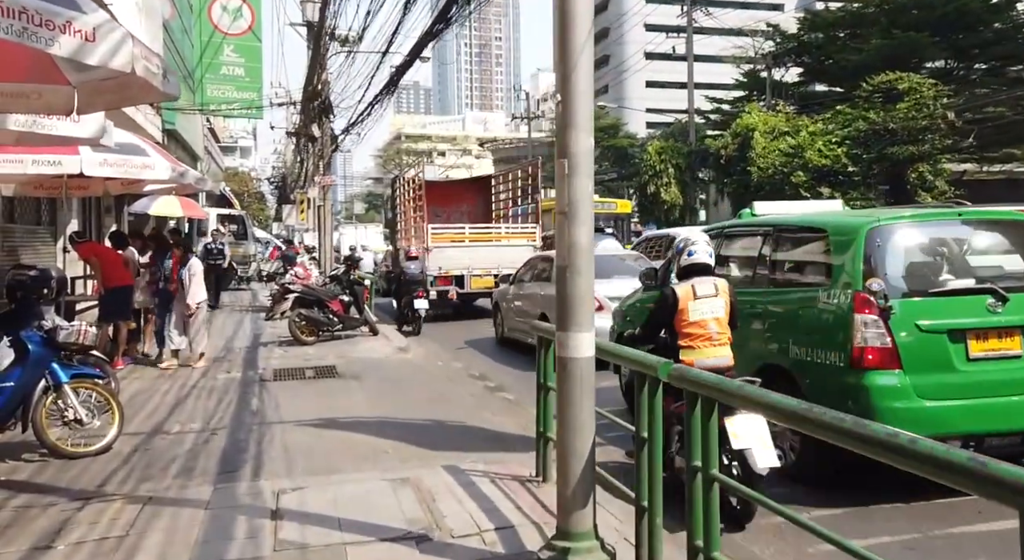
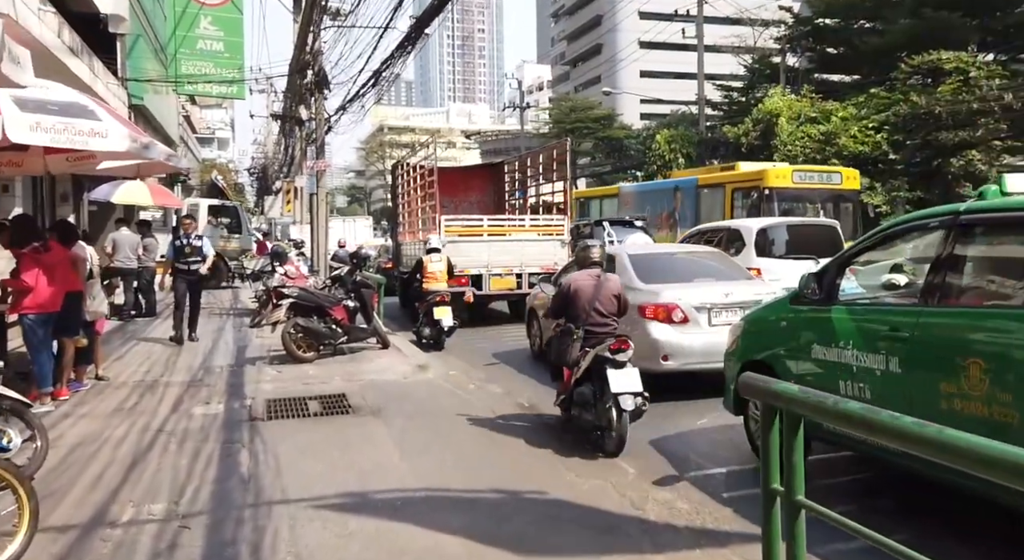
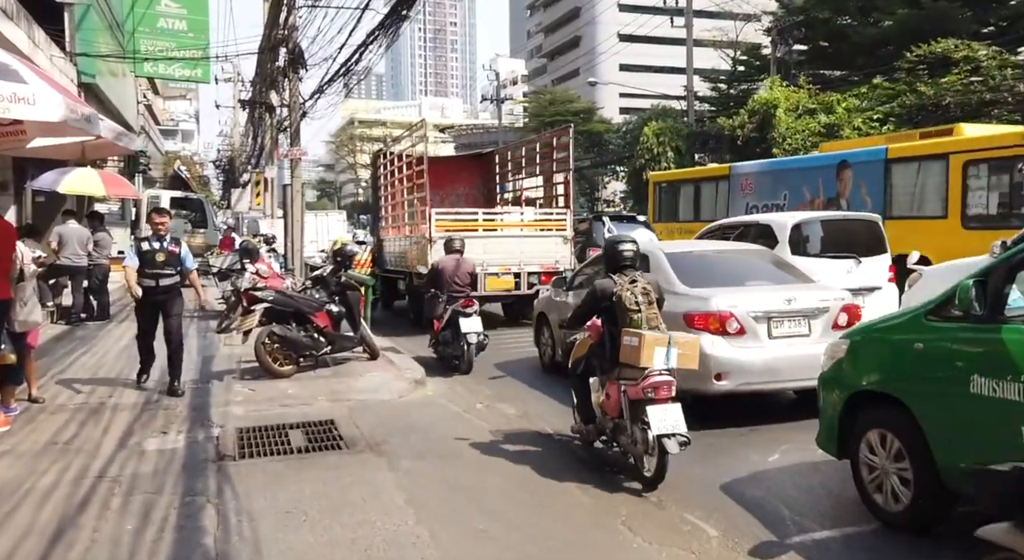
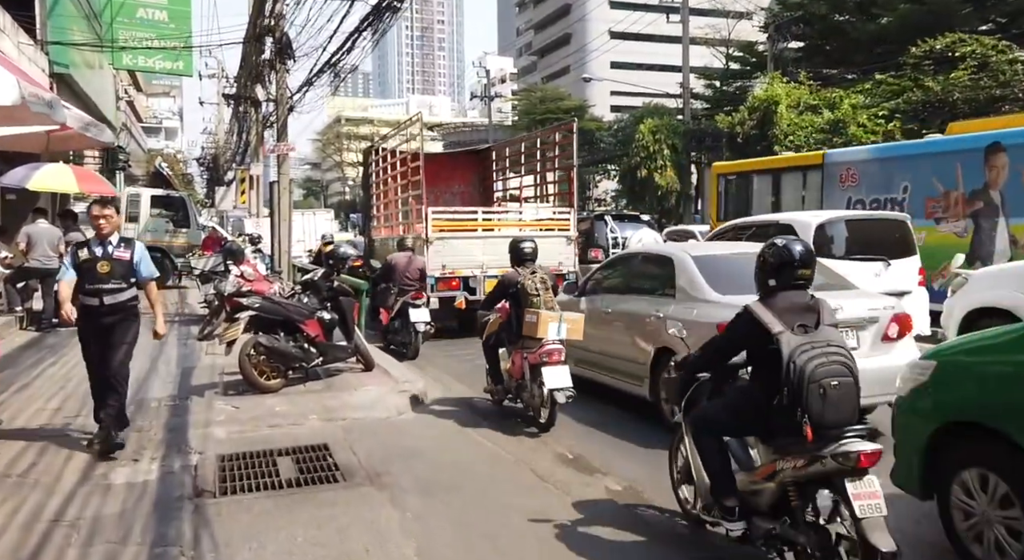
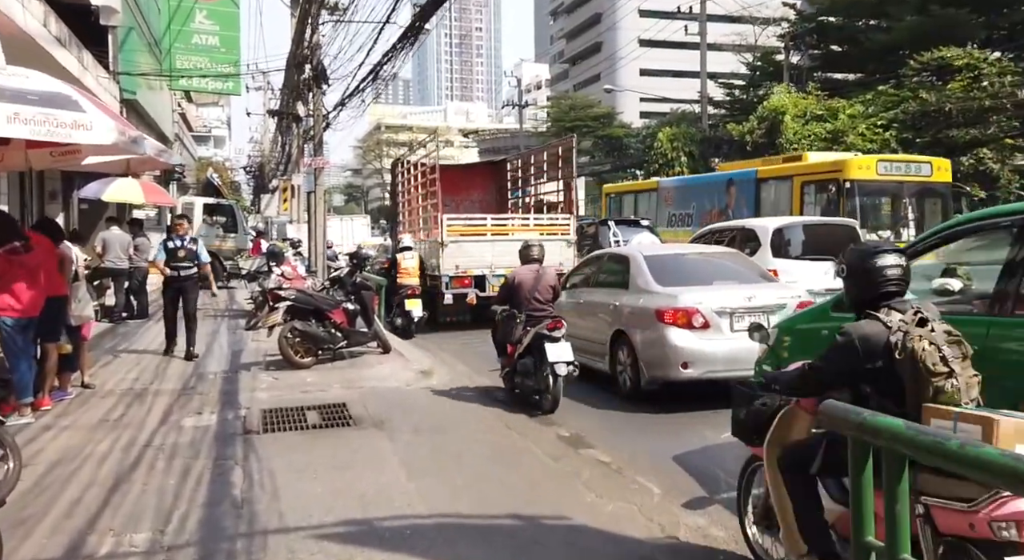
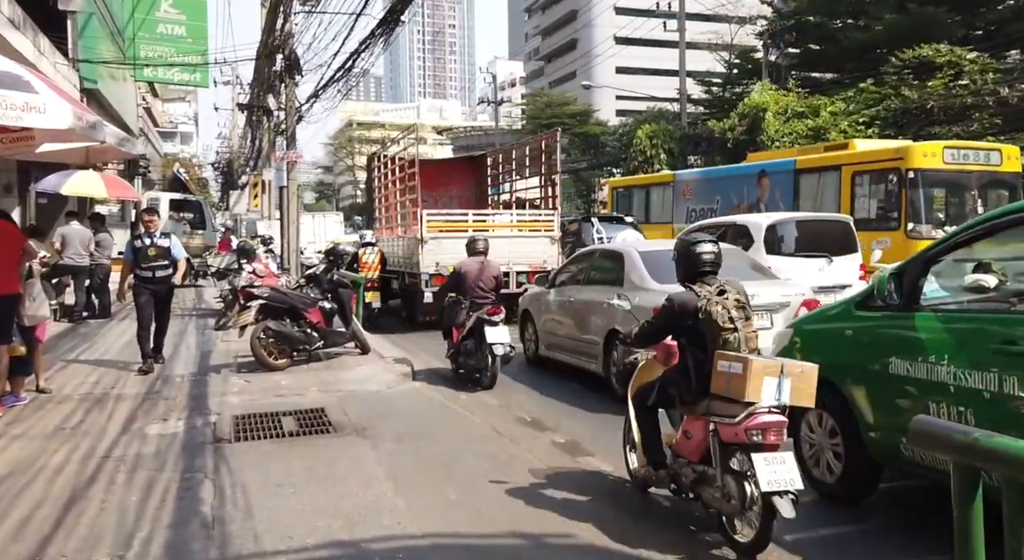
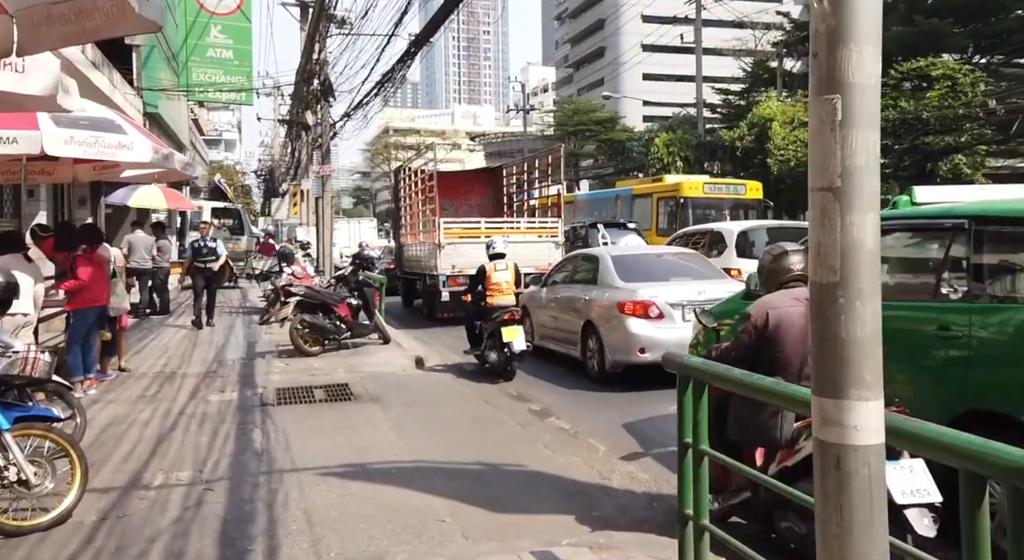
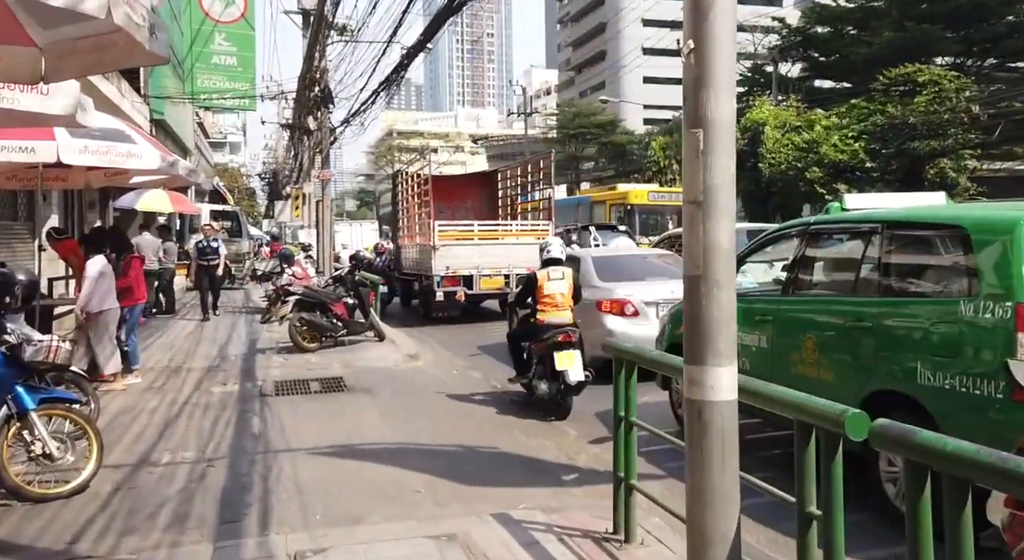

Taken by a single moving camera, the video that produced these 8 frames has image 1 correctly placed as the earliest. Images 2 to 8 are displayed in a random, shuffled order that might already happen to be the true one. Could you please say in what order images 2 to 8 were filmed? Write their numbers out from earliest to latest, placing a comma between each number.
8, 7, 2, 5, 6, 3, 4
